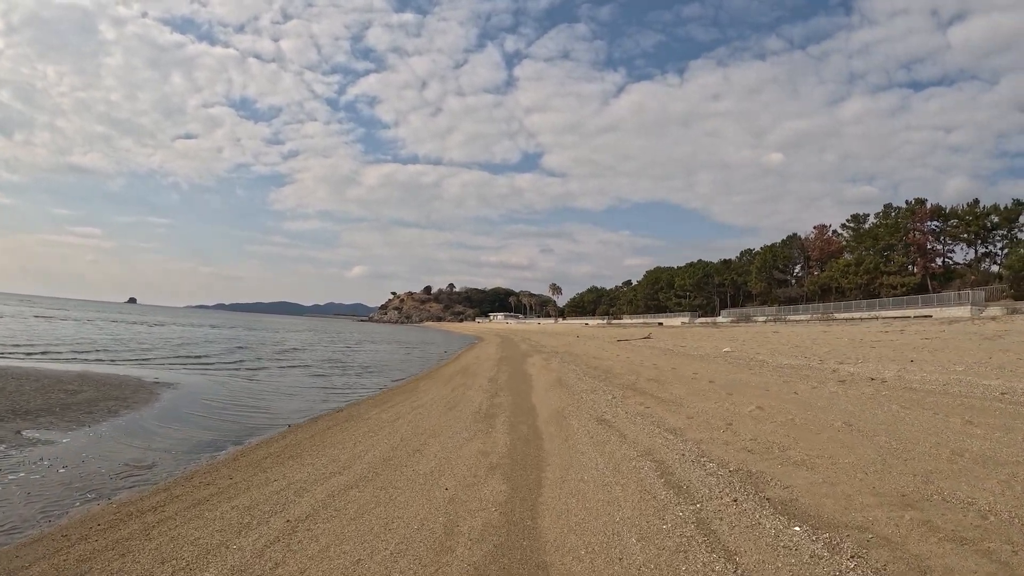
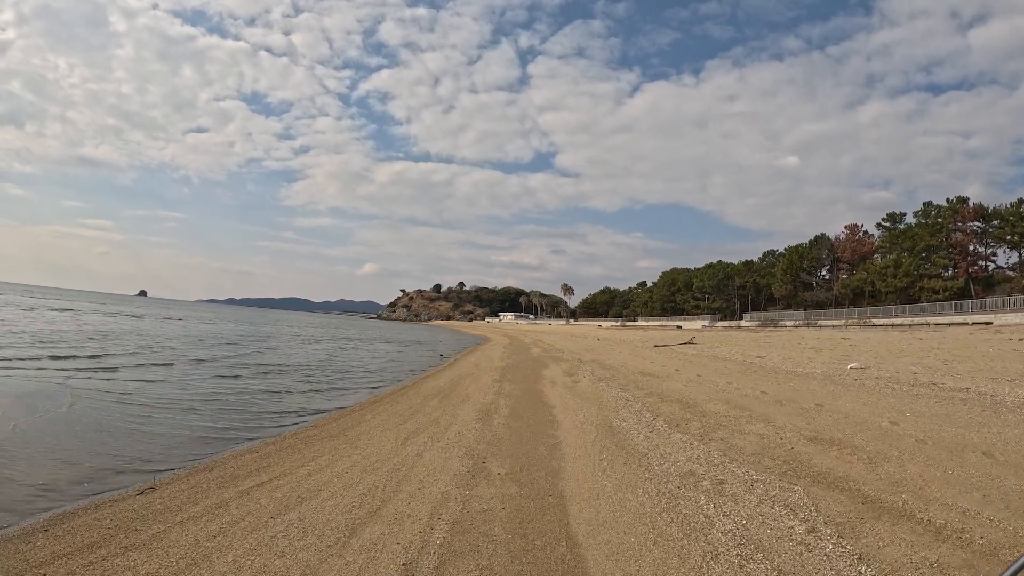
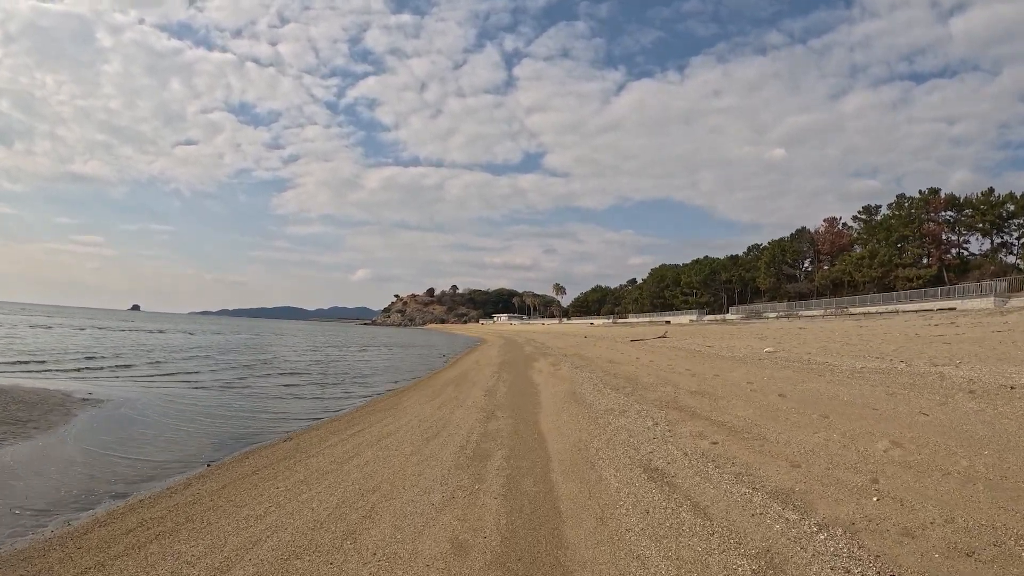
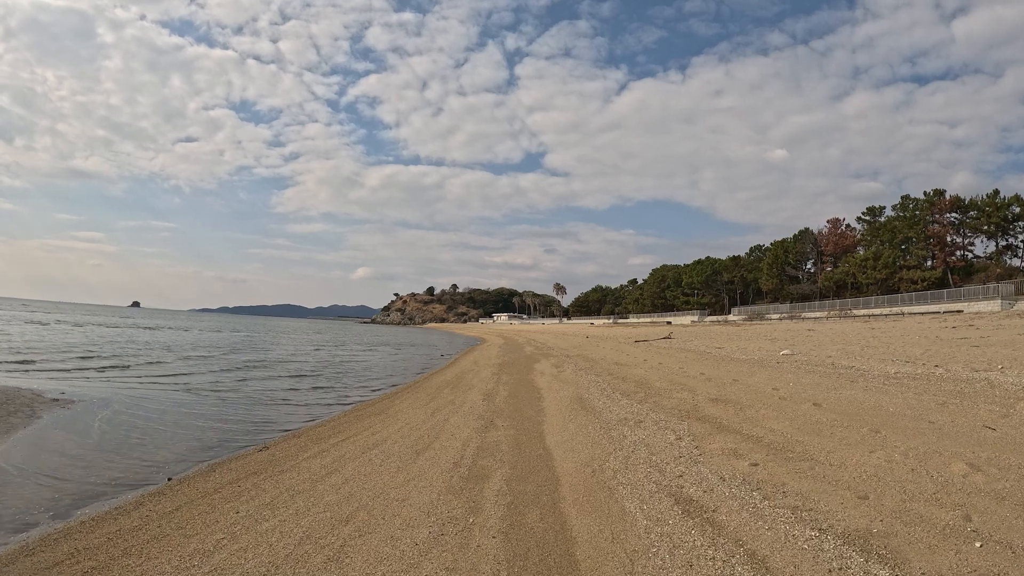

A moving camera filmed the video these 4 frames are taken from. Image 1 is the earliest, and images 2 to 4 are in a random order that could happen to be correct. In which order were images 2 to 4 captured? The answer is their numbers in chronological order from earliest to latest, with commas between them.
3, 4, 2
